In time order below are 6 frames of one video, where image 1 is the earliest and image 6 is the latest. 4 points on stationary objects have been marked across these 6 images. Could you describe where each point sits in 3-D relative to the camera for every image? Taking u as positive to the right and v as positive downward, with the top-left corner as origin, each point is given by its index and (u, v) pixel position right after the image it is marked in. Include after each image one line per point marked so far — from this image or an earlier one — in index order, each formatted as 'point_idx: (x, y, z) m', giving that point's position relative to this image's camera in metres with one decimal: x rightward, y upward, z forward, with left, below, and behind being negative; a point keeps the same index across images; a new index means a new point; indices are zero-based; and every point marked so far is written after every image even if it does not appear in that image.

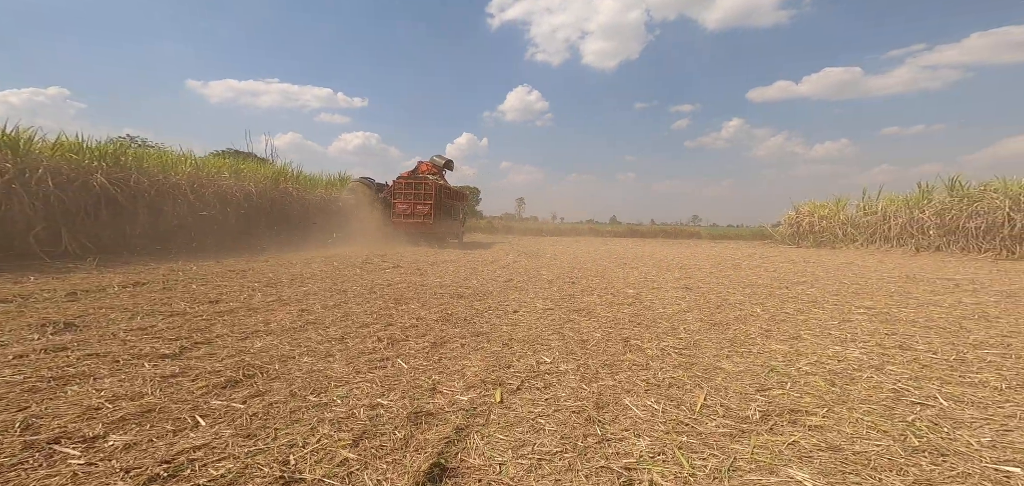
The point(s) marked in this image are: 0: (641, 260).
0: (+2.5, -0.4, +8.9) m
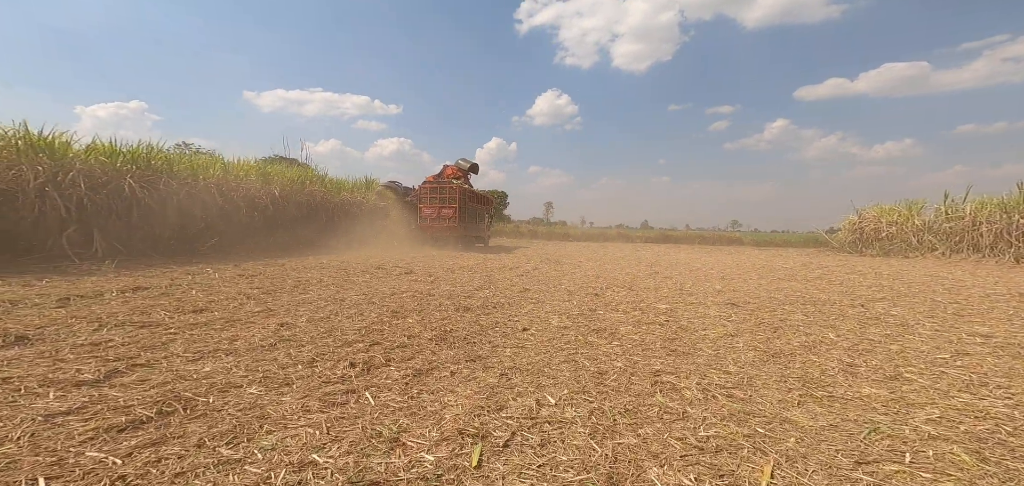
0: (+2.9, -0.5, +8.1) m
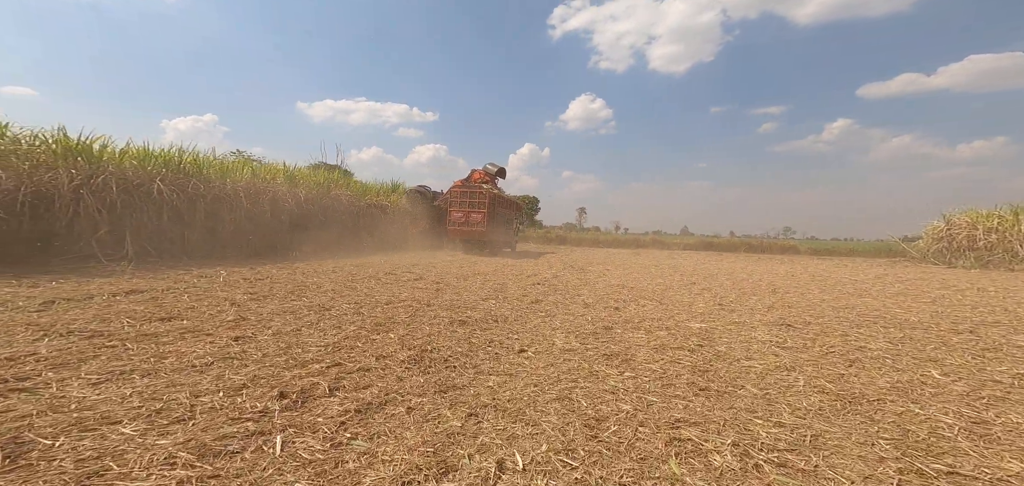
0: (+3.3, -0.6, +7.1) m
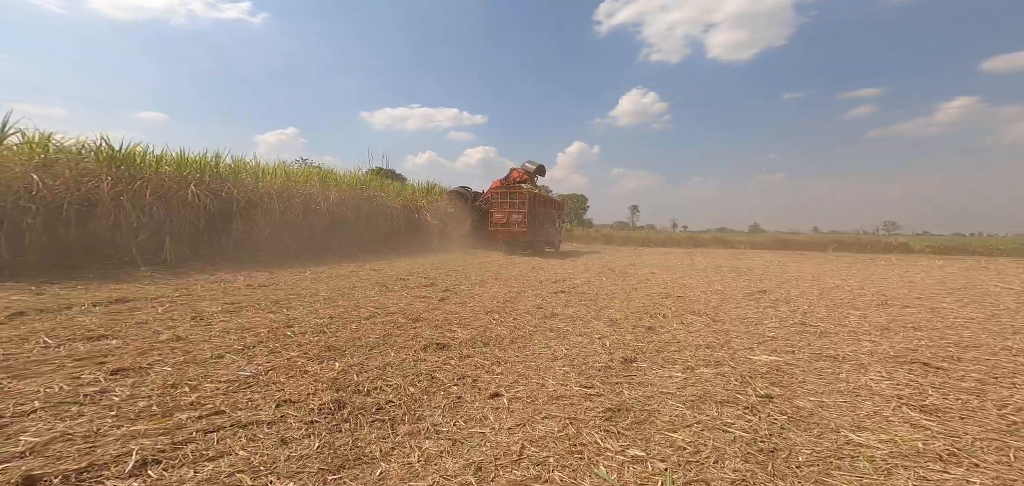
0: (+3.6, -0.6, +5.6) m
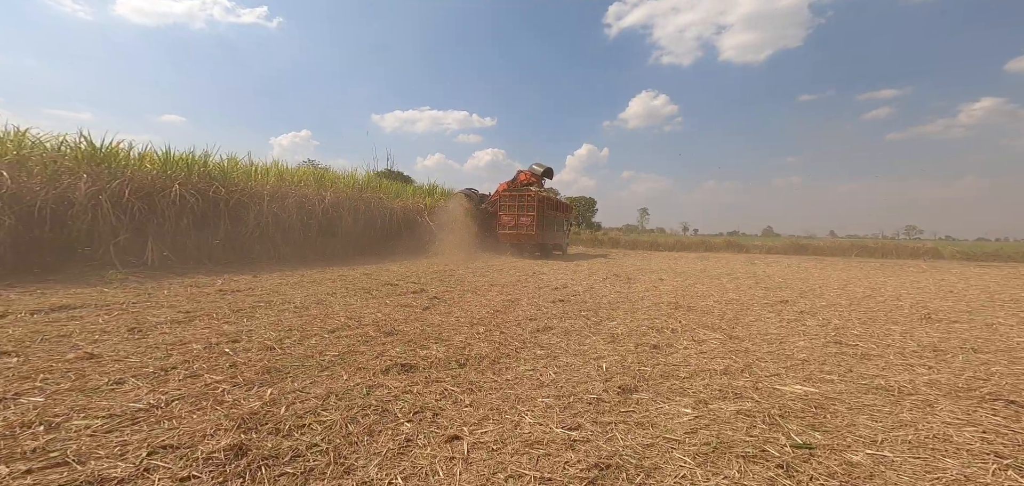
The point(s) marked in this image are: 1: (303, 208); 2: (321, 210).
0: (+3.5, -0.6, +5.0) m
1: (-5.1, +0.8, +10.7) m
2: (-4.8, +0.8, +11.0) m
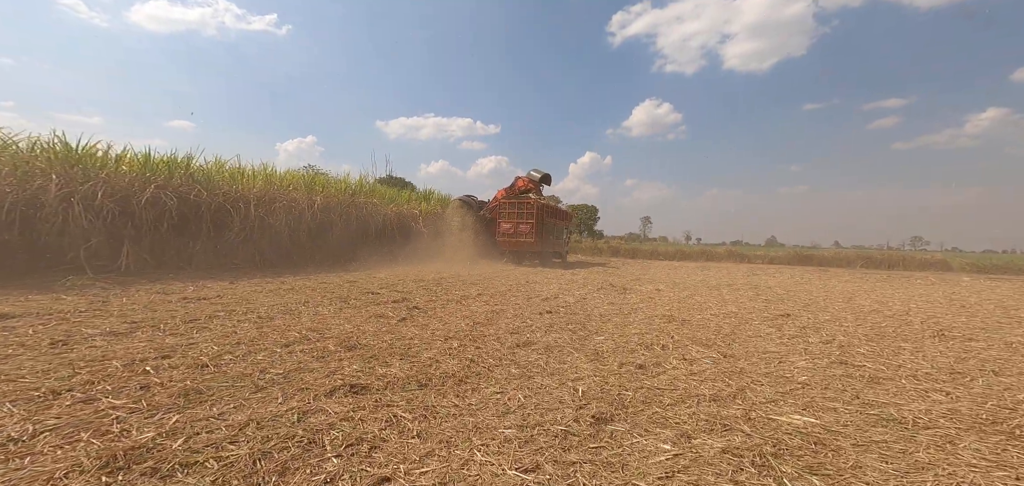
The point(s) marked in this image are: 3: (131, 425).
0: (+3.3, -0.7, +4.7) m
1: (-5.2, +0.7, +10.5) m
2: (-4.9, +0.7, +10.8) m
3: (-1.5, -0.8, +2.0) m
